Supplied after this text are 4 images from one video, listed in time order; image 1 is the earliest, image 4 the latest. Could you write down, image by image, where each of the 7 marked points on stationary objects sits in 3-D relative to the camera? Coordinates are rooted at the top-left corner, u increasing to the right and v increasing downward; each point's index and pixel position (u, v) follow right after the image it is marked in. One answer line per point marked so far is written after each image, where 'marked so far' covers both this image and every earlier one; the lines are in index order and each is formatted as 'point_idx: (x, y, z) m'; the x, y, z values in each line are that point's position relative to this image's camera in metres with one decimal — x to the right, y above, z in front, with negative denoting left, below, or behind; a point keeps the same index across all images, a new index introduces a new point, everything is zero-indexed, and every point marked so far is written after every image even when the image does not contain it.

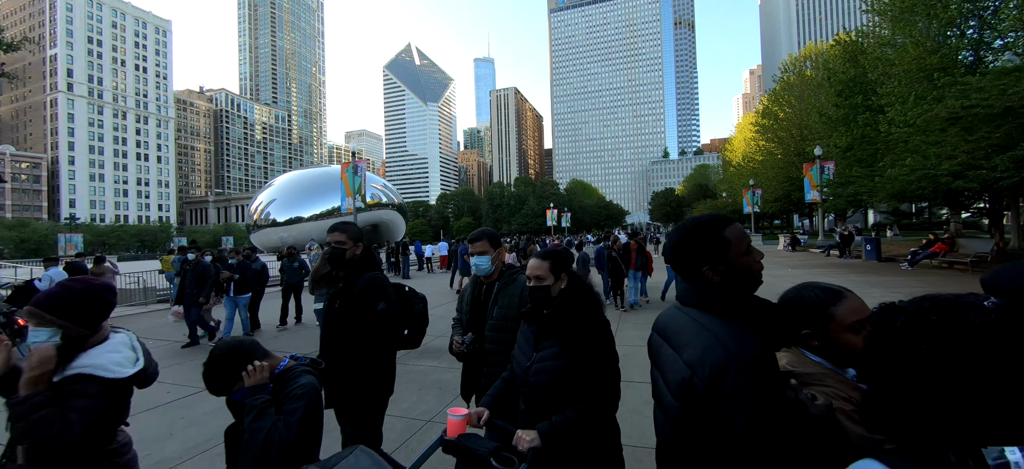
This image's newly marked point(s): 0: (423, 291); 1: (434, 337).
0: (-3.2, -2.1, +14.7) m
1: (-1.5, -2.0, +7.7) m
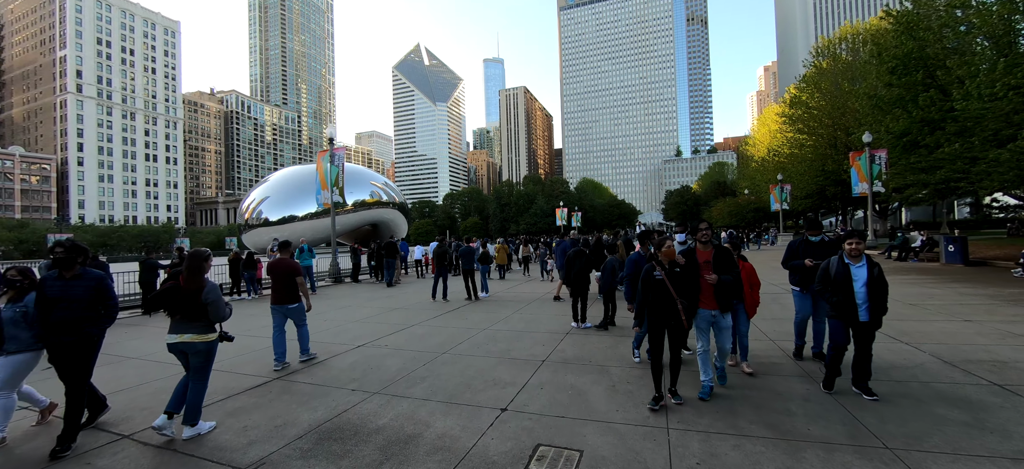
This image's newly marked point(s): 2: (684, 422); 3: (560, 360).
0: (-3.3, -2.0, +11.7) m
1: (-1.7, -1.9, +4.7) m
2: (+1.6, -1.8, +3.8) m
3: (+0.7, -1.8, +5.8) m
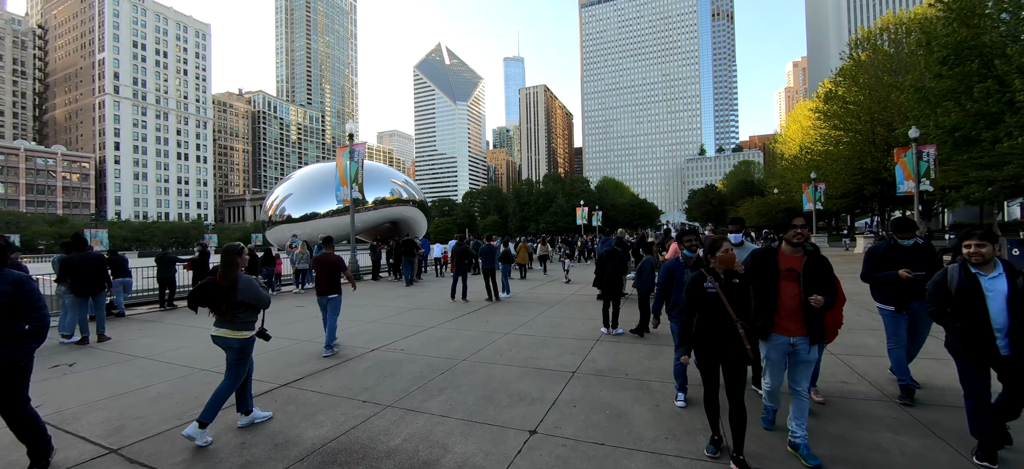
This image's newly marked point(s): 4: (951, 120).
0: (-2.6, -1.9, +11.3) m
1: (-1.4, -1.9, +4.2) m
2: (+1.9, -1.7, +3.2) m
3: (+1.1, -1.8, +5.2) m
4: (+21.3, +5.6, +19.2) m
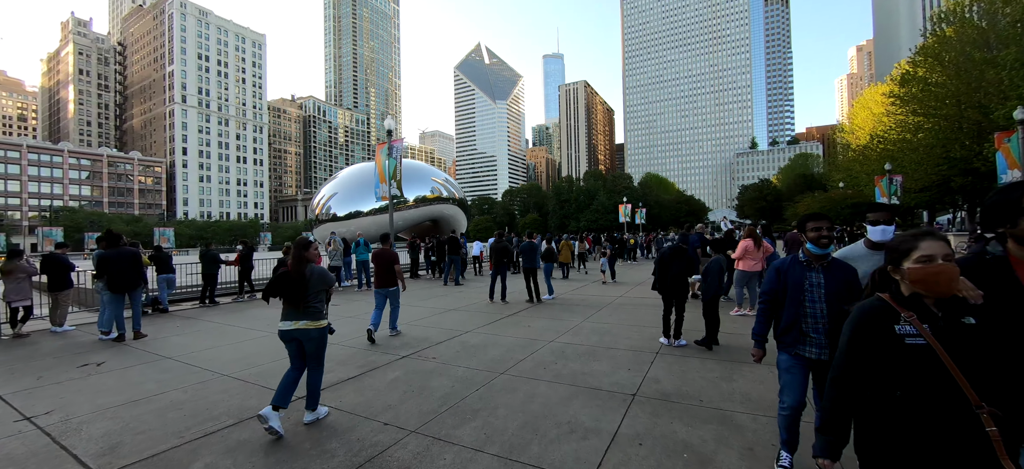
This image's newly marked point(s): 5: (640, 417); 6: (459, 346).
0: (-1.5, -1.8, +10.7) m
1: (-1.0, -1.8, +3.5) m
2: (+2.2, -1.7, +2.2) m
3: (+1.6, -1.7, +4.3) m
4: (+23.1, +5.7, +16.2) m
5: (+1.3, -1.8, +3.8) m
6: (-0.8, -1.8, +6.4) m
